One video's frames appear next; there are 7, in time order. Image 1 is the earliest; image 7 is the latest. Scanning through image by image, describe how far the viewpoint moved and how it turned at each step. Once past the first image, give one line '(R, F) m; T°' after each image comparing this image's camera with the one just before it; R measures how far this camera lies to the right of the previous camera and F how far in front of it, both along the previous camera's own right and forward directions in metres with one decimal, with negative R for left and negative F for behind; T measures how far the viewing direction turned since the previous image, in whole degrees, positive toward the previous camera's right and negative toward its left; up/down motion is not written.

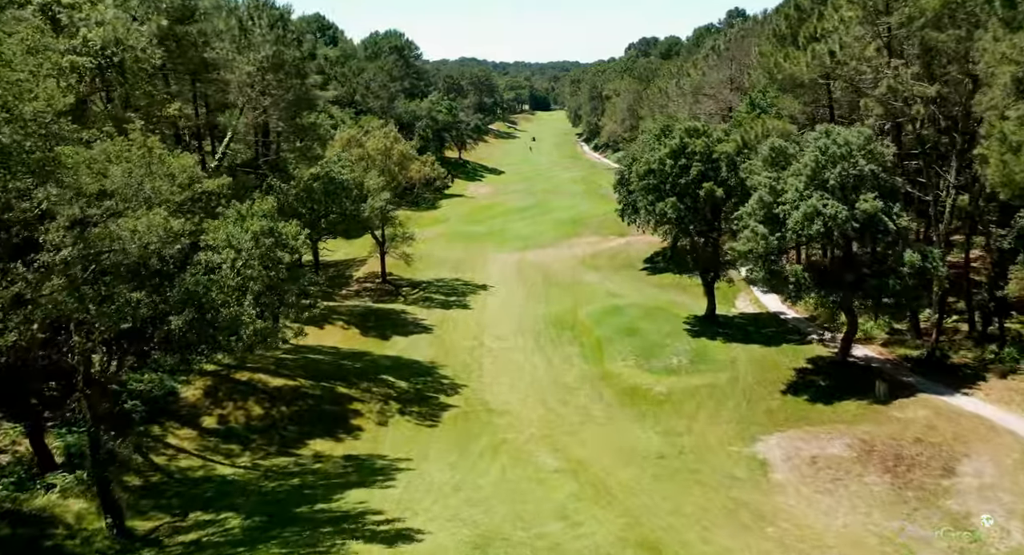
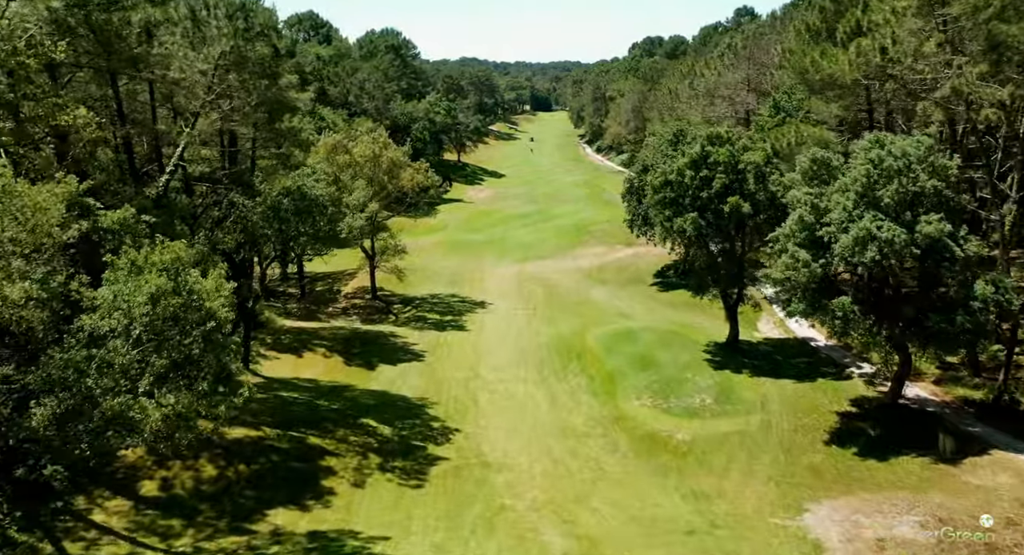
(0.0, +4.7) m; 0°
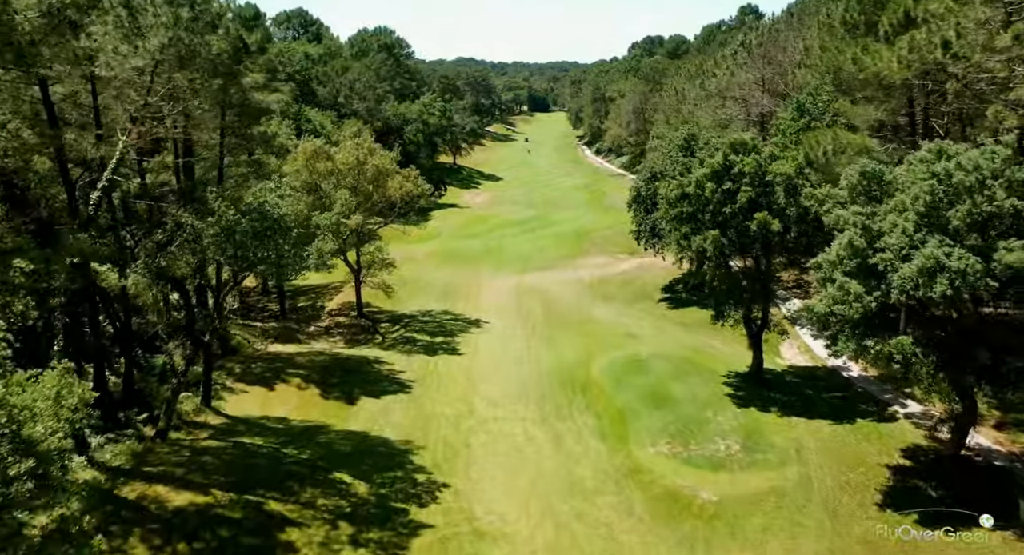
(0.0, +4.4) m; 0°
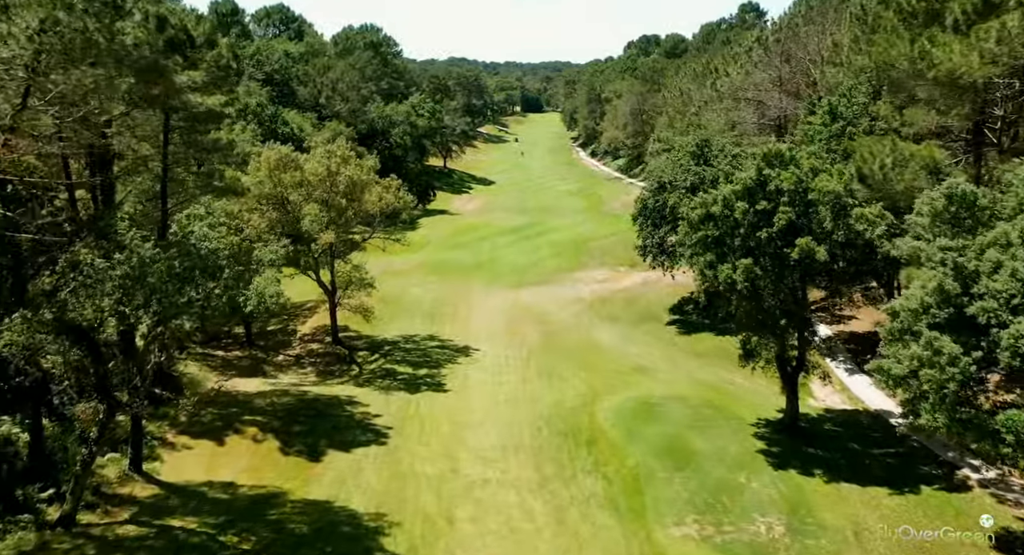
(0.0, +5.5) m; 0°
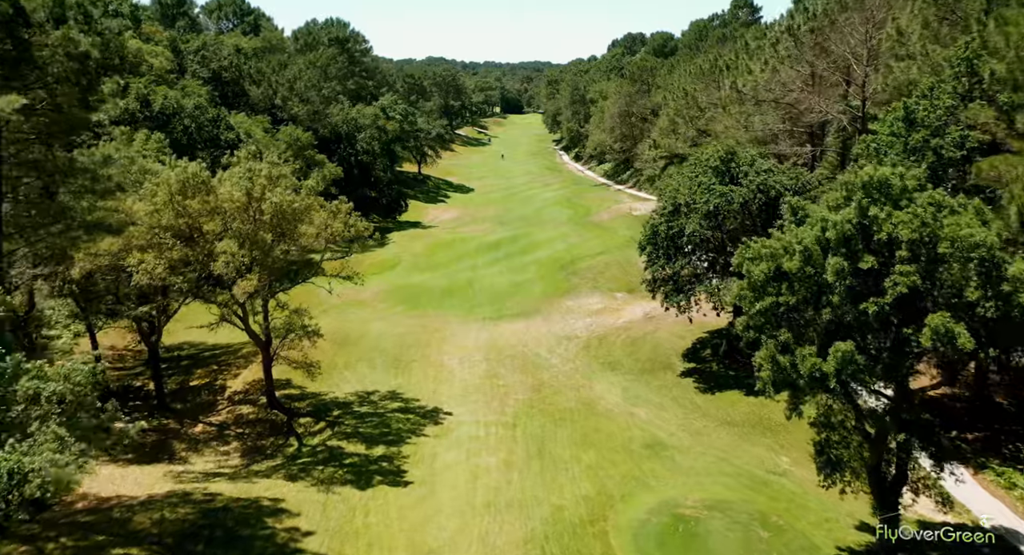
(0.0, +9.5) m; +1°
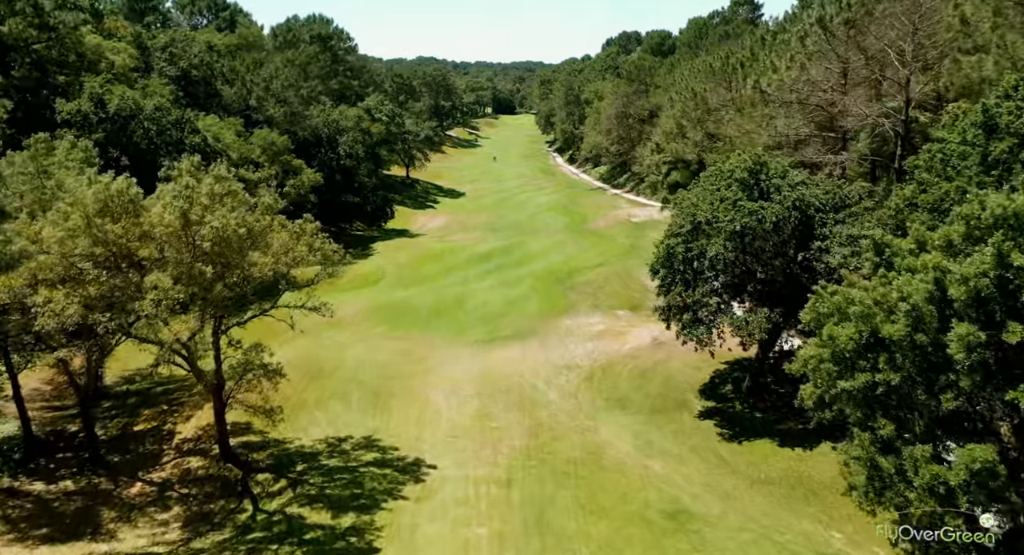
(-0.1, +5.5) m; +1°
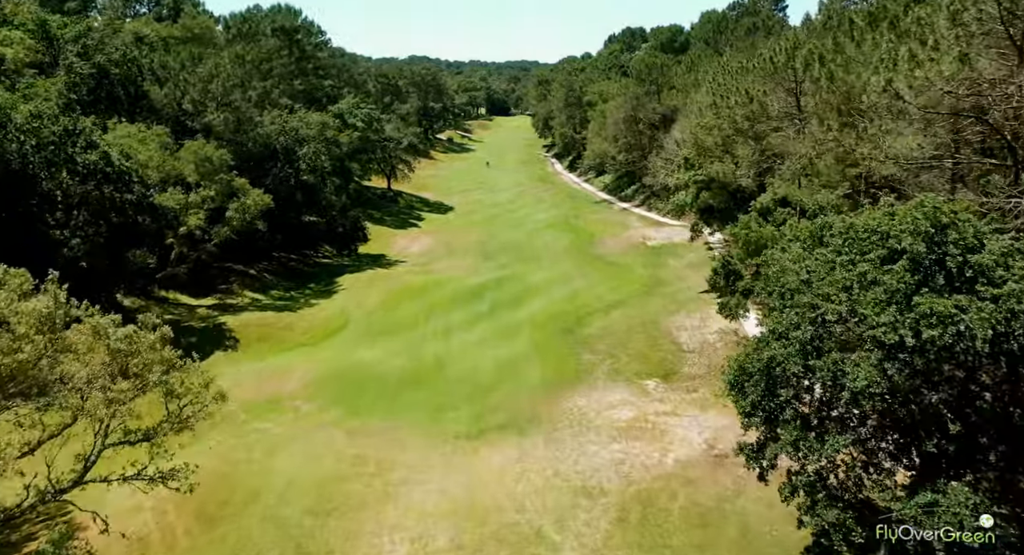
(0.0, +14.3) m; 0°
